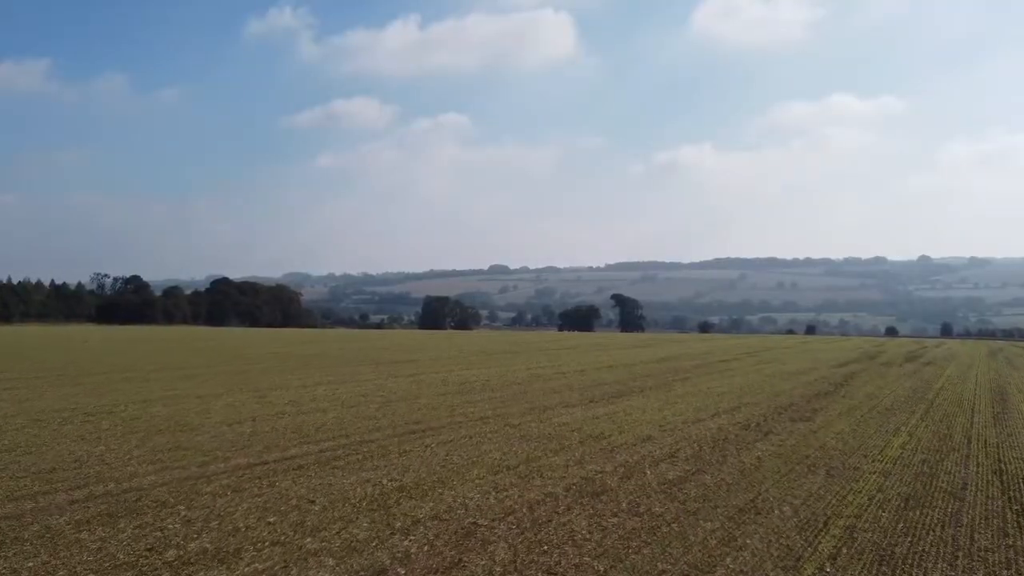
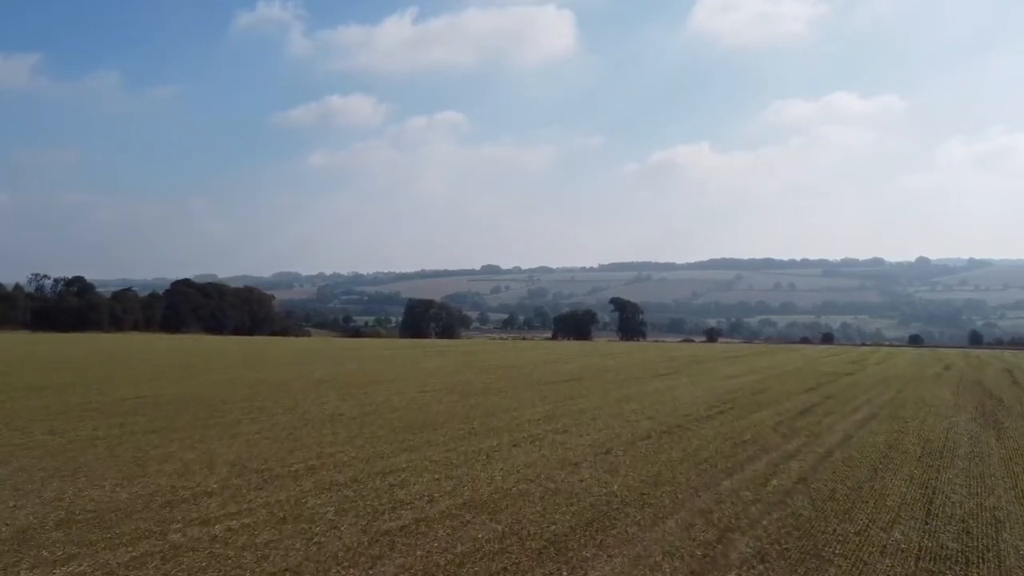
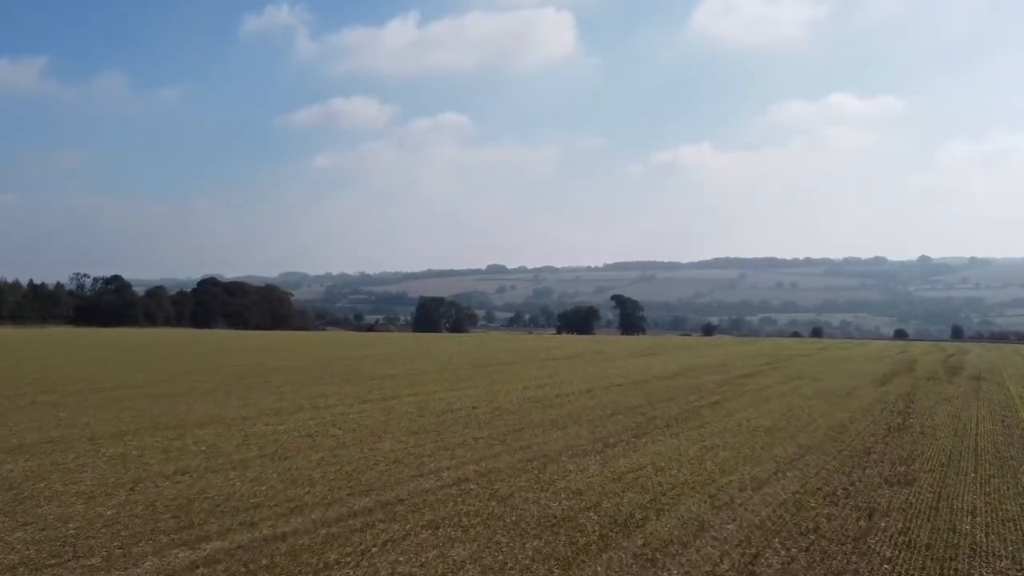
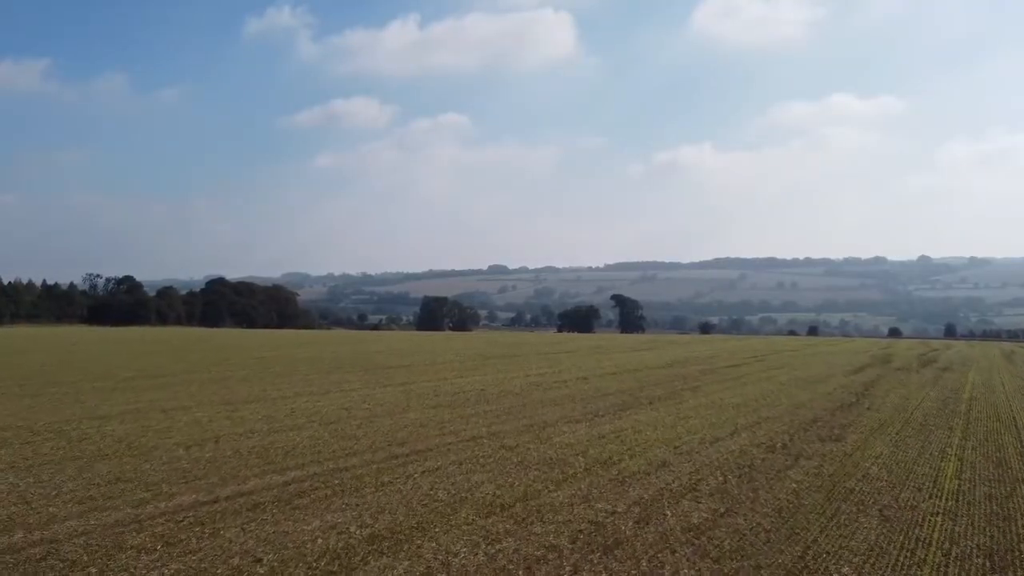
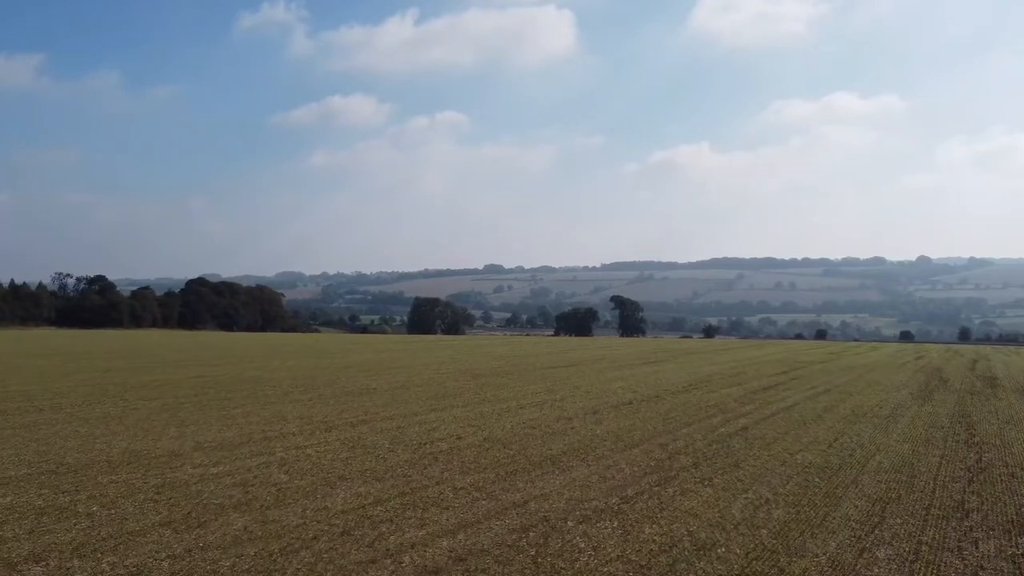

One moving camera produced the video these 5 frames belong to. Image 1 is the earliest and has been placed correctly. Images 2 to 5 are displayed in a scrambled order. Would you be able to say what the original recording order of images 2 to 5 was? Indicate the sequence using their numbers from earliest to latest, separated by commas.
4, 3, 5, 2
